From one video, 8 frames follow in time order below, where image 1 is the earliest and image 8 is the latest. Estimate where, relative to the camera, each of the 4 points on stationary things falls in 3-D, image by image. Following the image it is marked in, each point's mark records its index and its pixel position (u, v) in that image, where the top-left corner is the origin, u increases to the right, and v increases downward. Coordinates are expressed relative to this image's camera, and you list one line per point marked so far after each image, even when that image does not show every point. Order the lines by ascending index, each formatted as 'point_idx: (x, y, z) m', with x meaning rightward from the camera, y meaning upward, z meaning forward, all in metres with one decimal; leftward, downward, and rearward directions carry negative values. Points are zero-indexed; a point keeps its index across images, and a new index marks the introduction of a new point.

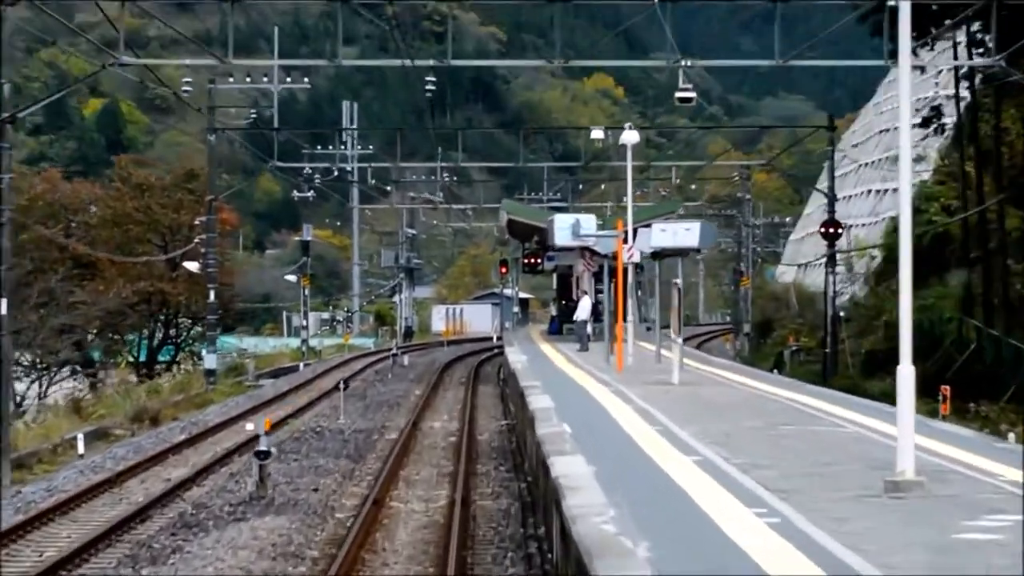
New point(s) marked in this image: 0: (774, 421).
0: (+1.7, -0.8, +10.7) m
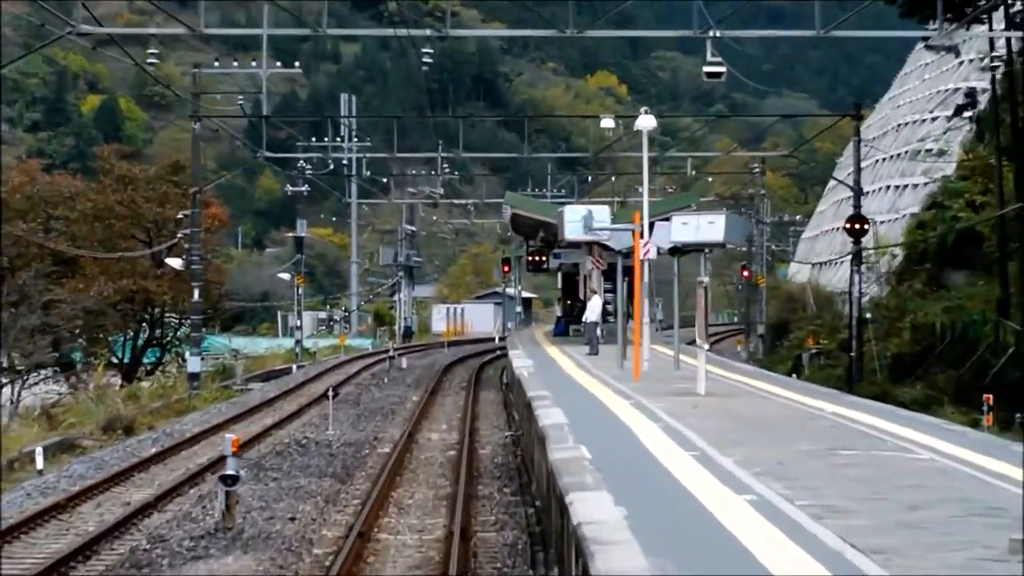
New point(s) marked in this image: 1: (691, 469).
0: (+1.7, -0.8, +9.7) m
1: (+0.8, -0.9, +7.9) m
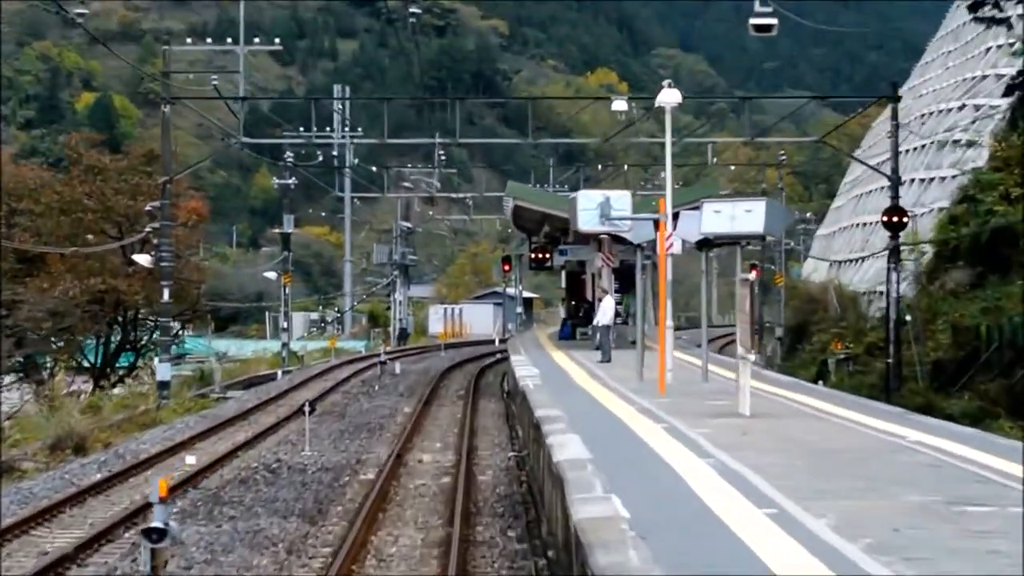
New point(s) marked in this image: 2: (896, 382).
0: (+1.7, -0.8, +8.4) m
1: (+0.9, -0.9, +6.5) m
2: (+4.3, -1.0, +19.5) m
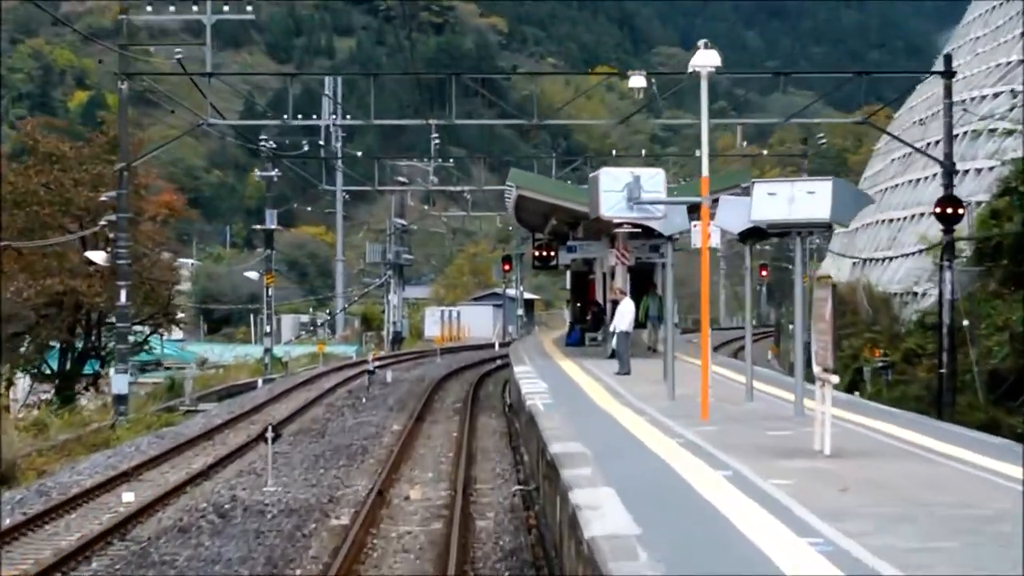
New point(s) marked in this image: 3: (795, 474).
0: (+1.7, -0.8, +6.8) m
1: (+0.9, -0.9, +5.0) m
2: (+4.3, -1.1, +17.9) m
3: (+1.4, -0.9, +8.2) m
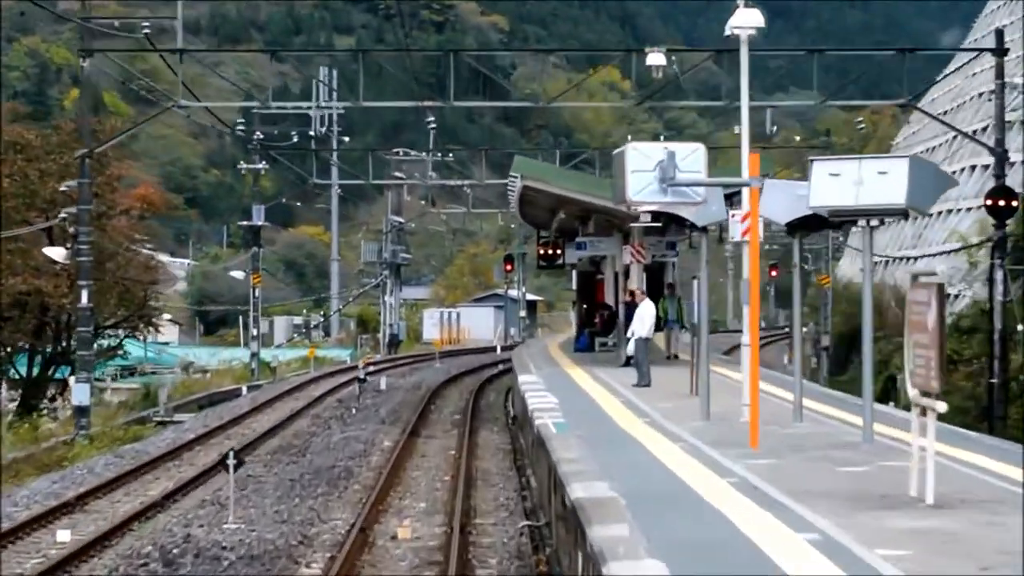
0: (+1.8, -0.8, +5.7) m
1: (+0.9, -0.9, +3.8) m
2: (+4.3, -1.1, +16.8) m
3: (+1.4, -0.9, +7.0) m
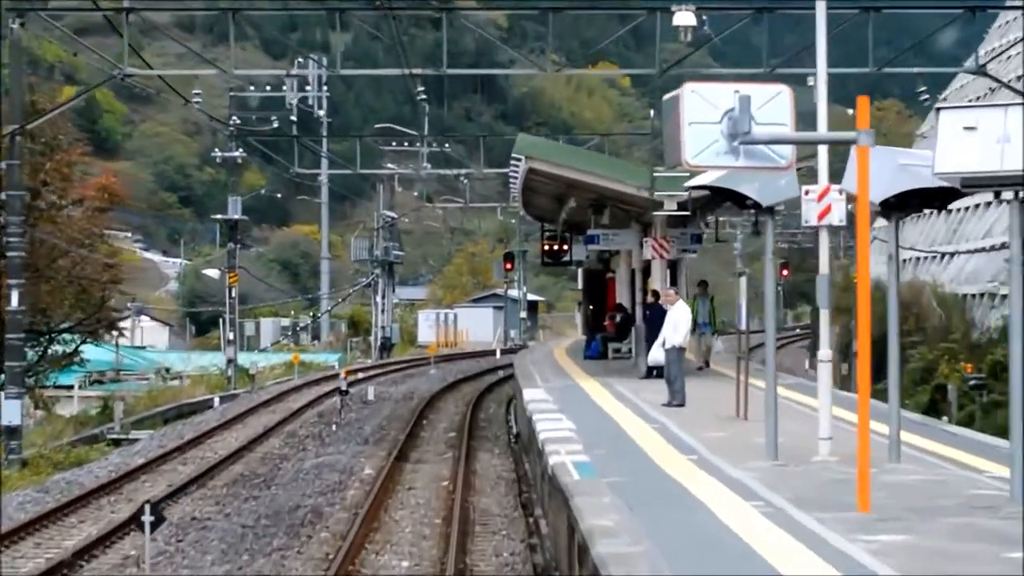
0: (+1.8, -0.8, +4.2) m
1: (+0.9, -0.9, +2.3) m
2: (+4.3, -1.1, +15.2) m
3: (+1.4, -0.9, +5.5) m
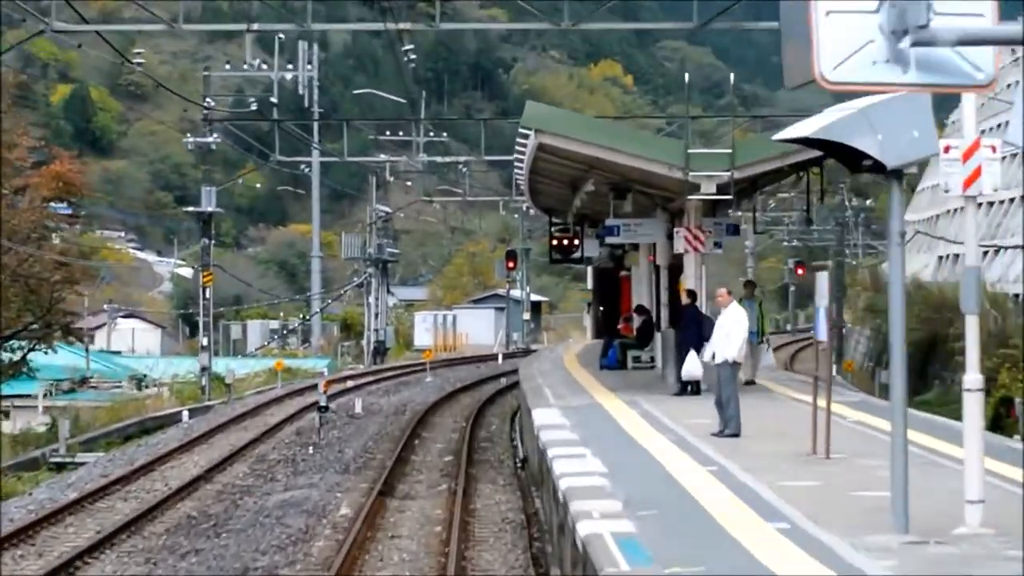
0: (+1.8, -0.8, +2.6) m
1: (+1.0, -0.8, +0.8) m
2: (+4.4, -1.0, +13.7) m
3: (+1.4, -0.9, +4.0) m
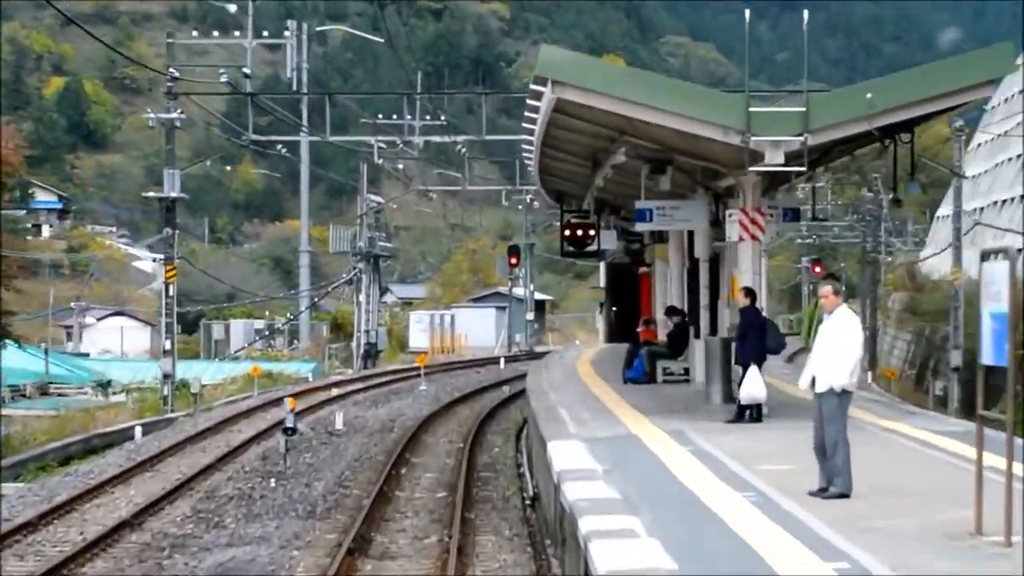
0: (+1.9, -0.8, +0.9) m
1: (+1.0, -0.8, -0.9) m
2: (+4.4, -1.0, +12.0) m
3: (+1.5, -0.9, +2.3) m
